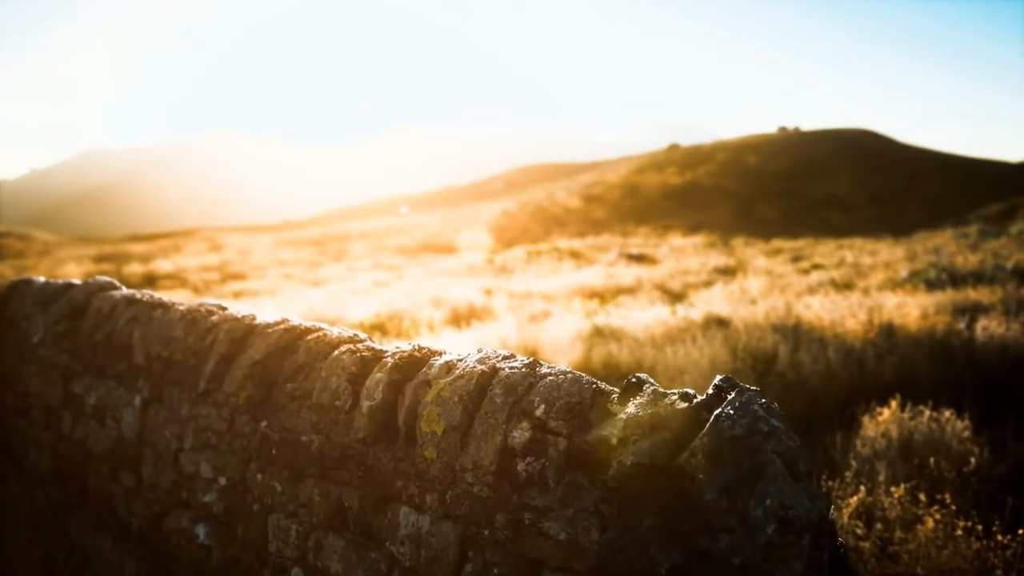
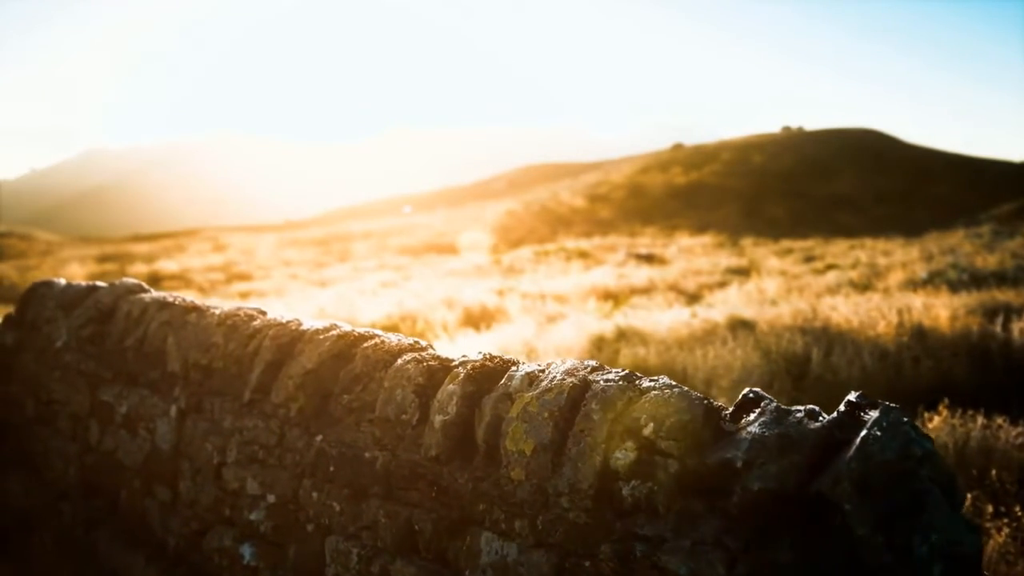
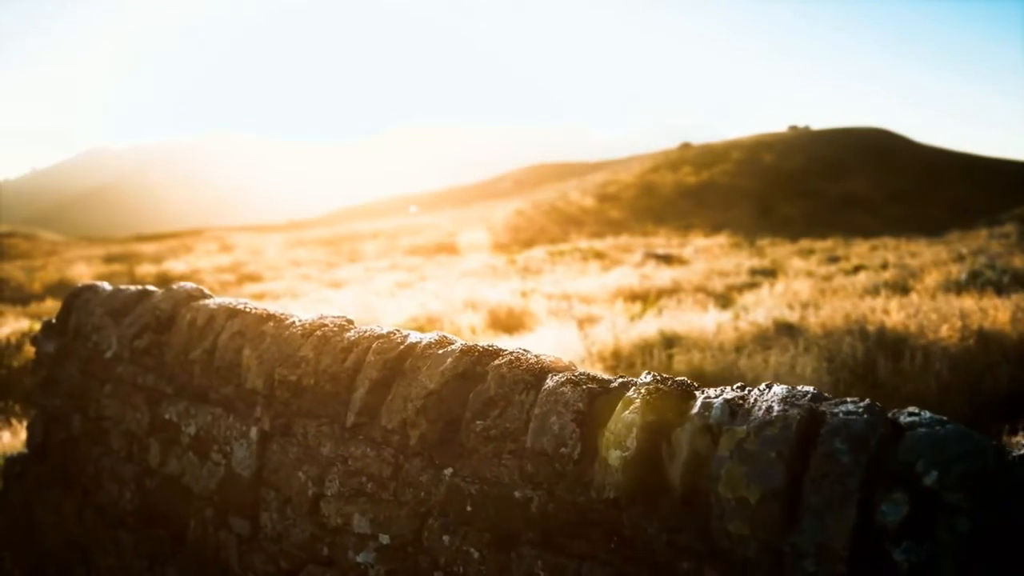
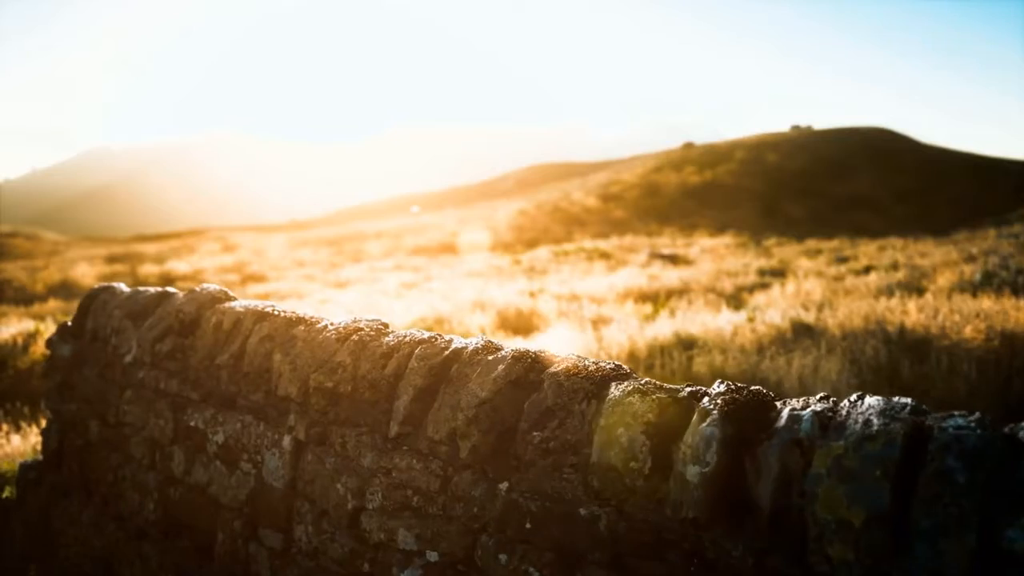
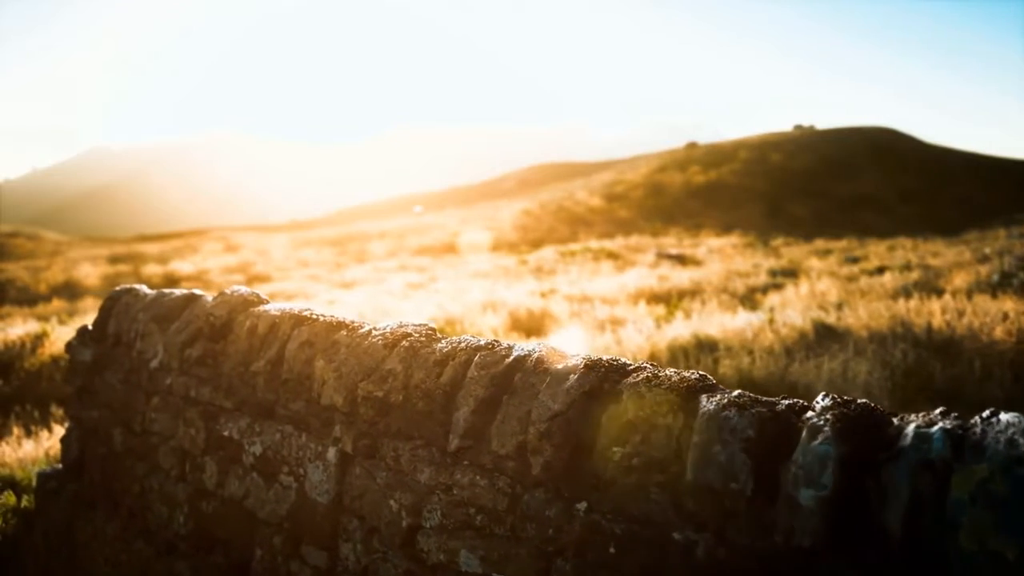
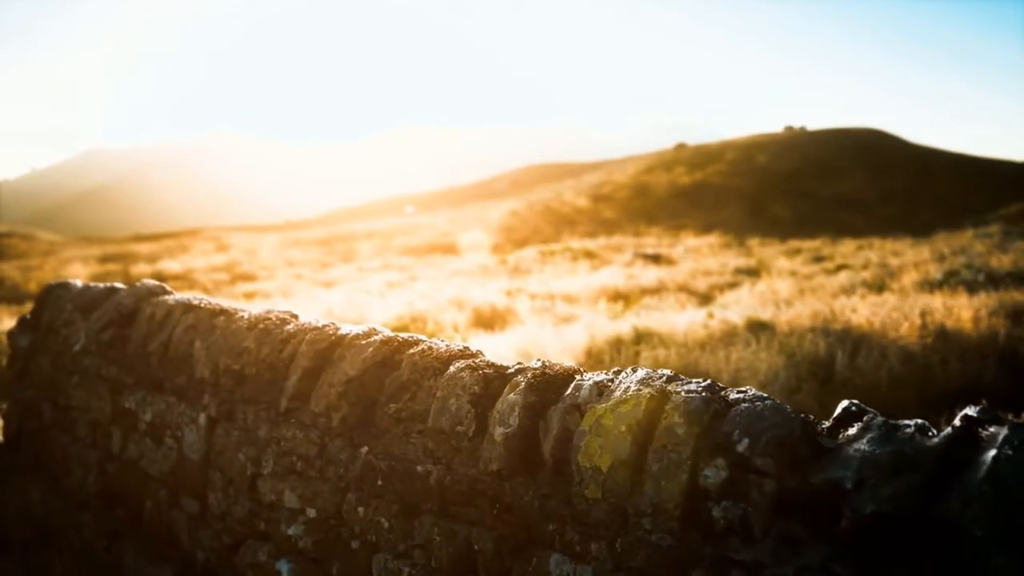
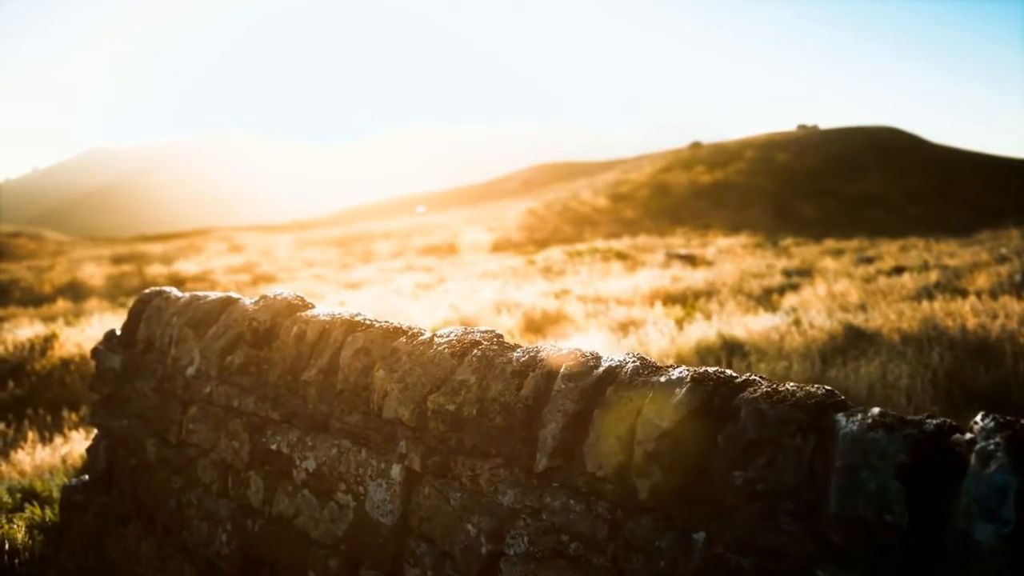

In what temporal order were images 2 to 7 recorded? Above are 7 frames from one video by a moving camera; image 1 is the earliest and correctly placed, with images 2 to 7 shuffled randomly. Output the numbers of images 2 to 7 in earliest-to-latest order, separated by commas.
2, 6, 3, 4, 5, 7
